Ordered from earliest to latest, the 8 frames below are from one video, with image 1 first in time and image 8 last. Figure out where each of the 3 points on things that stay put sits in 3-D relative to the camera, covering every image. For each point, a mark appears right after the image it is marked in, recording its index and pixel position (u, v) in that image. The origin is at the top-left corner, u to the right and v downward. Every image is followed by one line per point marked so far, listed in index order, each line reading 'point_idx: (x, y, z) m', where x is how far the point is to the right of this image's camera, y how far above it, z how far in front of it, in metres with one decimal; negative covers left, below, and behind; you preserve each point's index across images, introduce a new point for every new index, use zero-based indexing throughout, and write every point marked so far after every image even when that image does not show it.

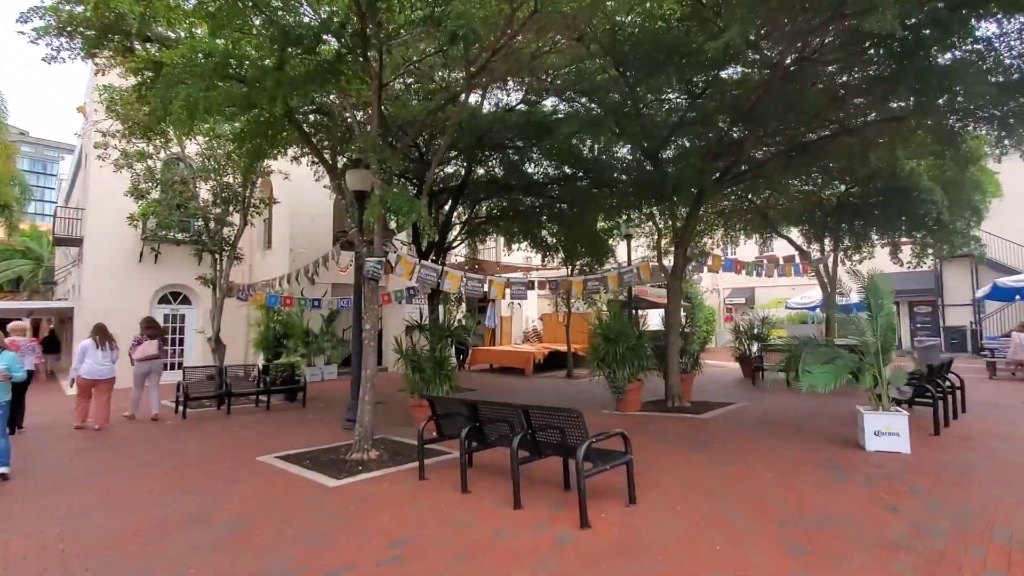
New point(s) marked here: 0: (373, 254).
0: (-1.8, +0.4, +6.8) m
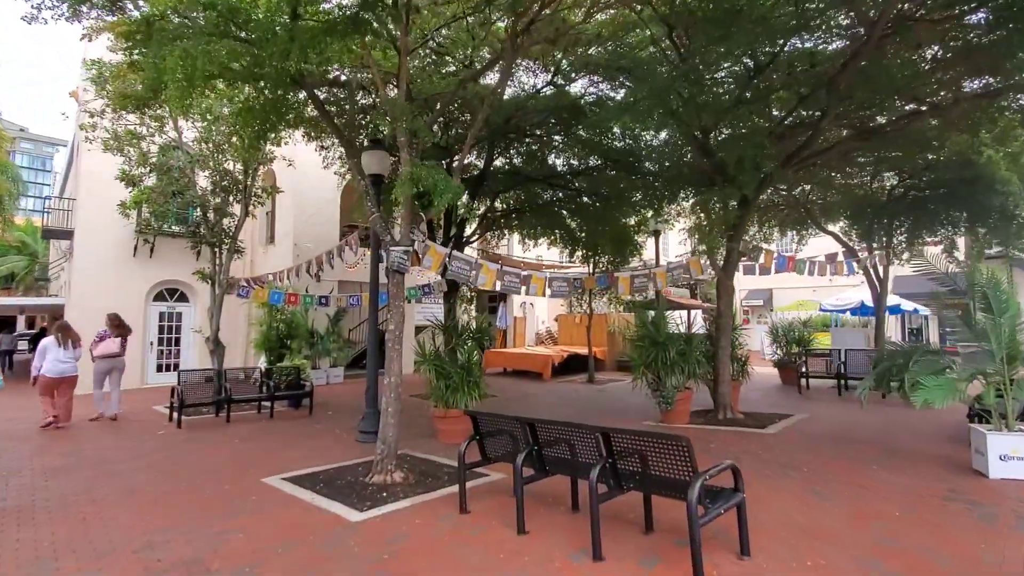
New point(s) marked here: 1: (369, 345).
0: (-1.3, +0.5, +5.8) m
1: (-2.2, -0.9, +7.7) m
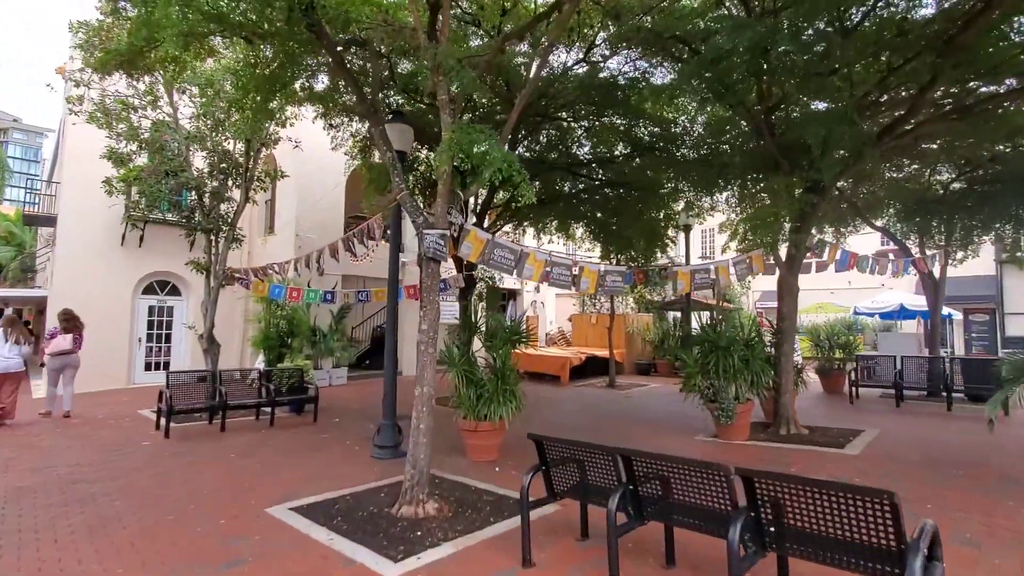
0: (-0.7, +0.6, +4.8) m
1: (-1.7, -0.8, +6.7) m
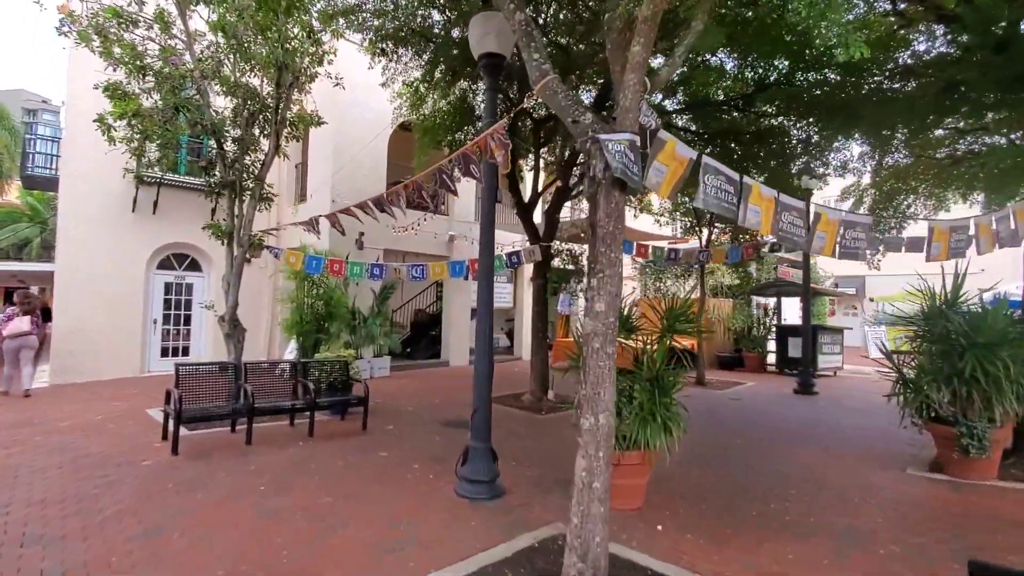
0: (+0.5, +0.9, +2.7) m
1: (-0.3, -0.4, +4.7) m
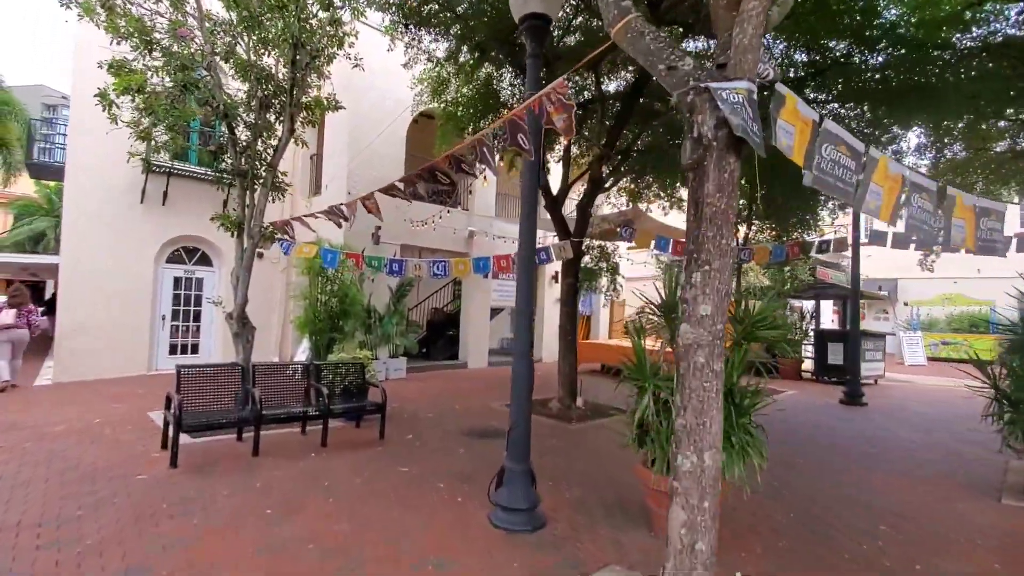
0: (+0.9, +0.9, +2.1) m
1: (0.0, -0.4, +4.0) m
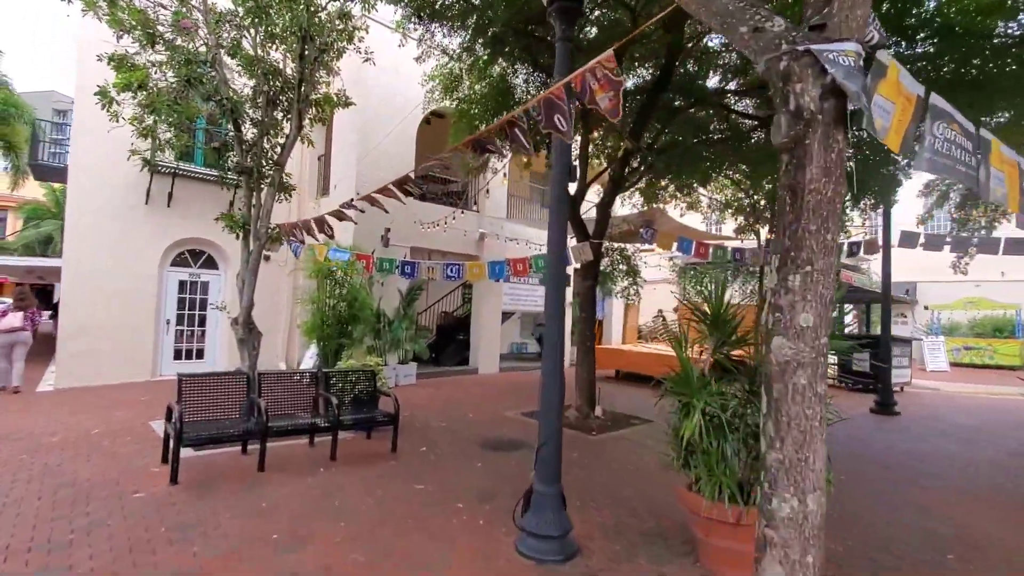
0: (+1.1, +0.9, +1.7) m
1: (+0.3, -0.5, +3.7) m
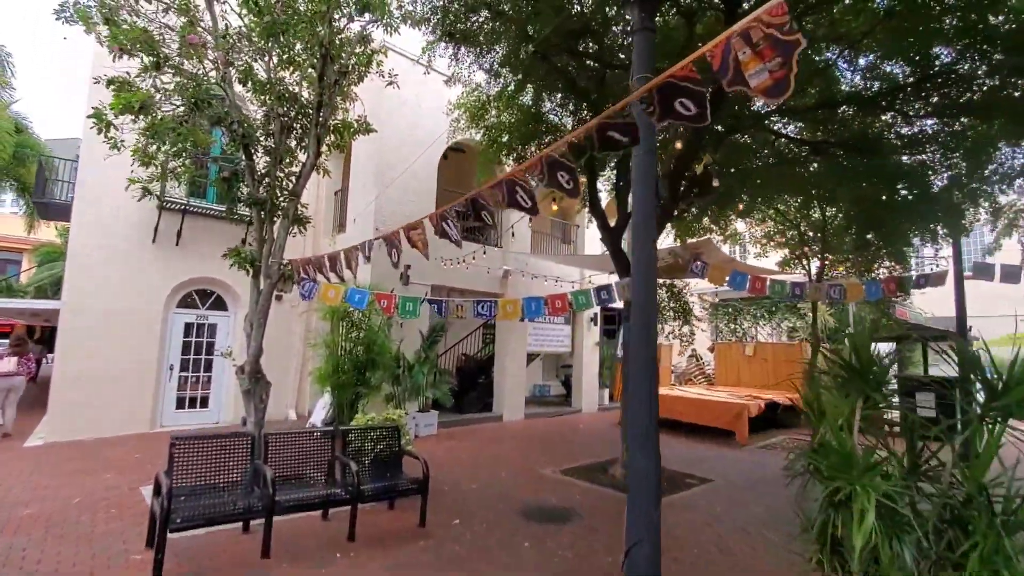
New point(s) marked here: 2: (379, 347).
0: (+1.5, +0.8, +0.9) m
1: (+0.7, -0.7, +2.8) m
2: (-2.2, -1.0, +8.6) m
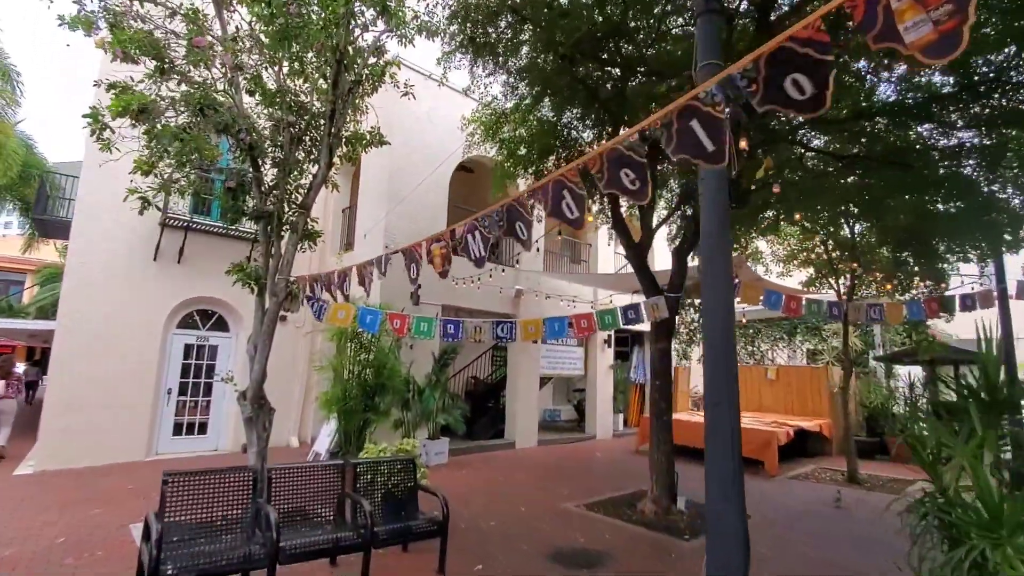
0: (+1.7, +0.8, +0.5) m
1: (+1.0, -0.8, +2.4) m
2: (-2.0, -1.3, +8.1) m
